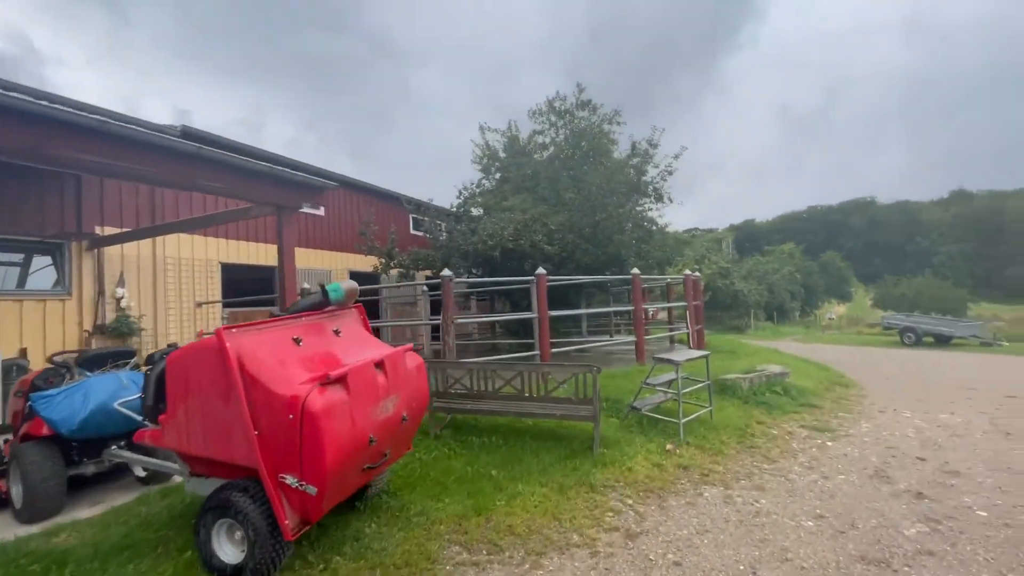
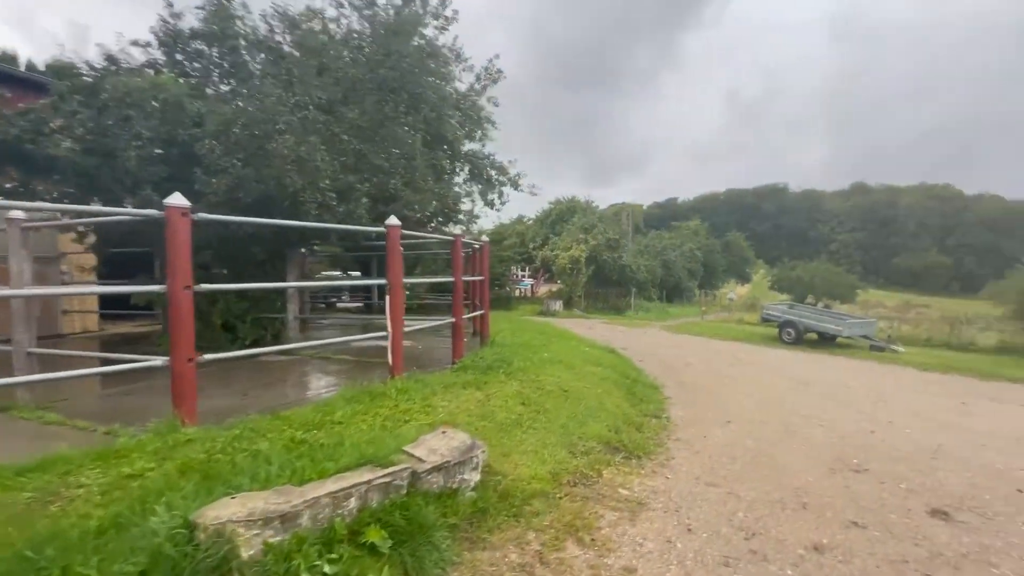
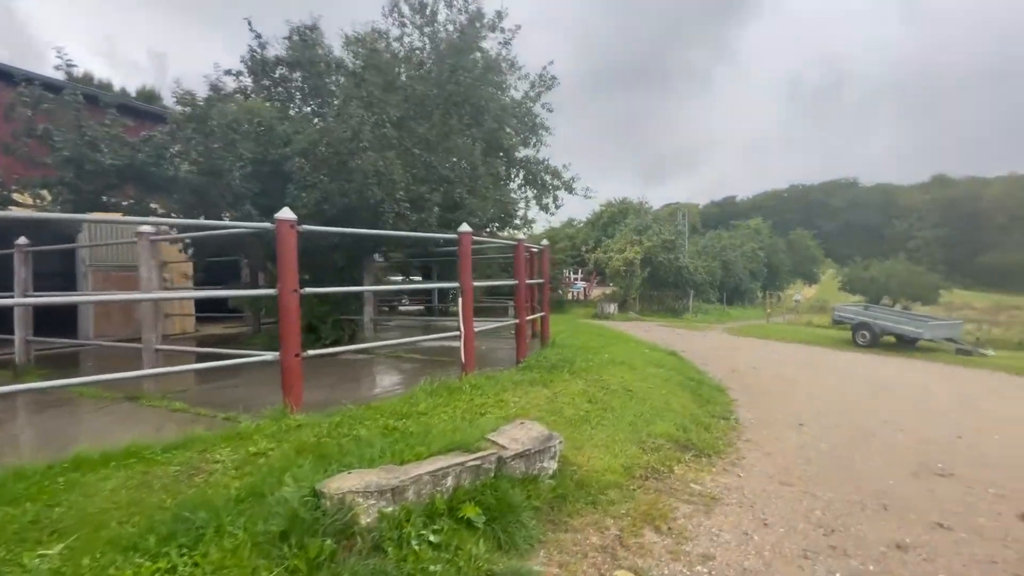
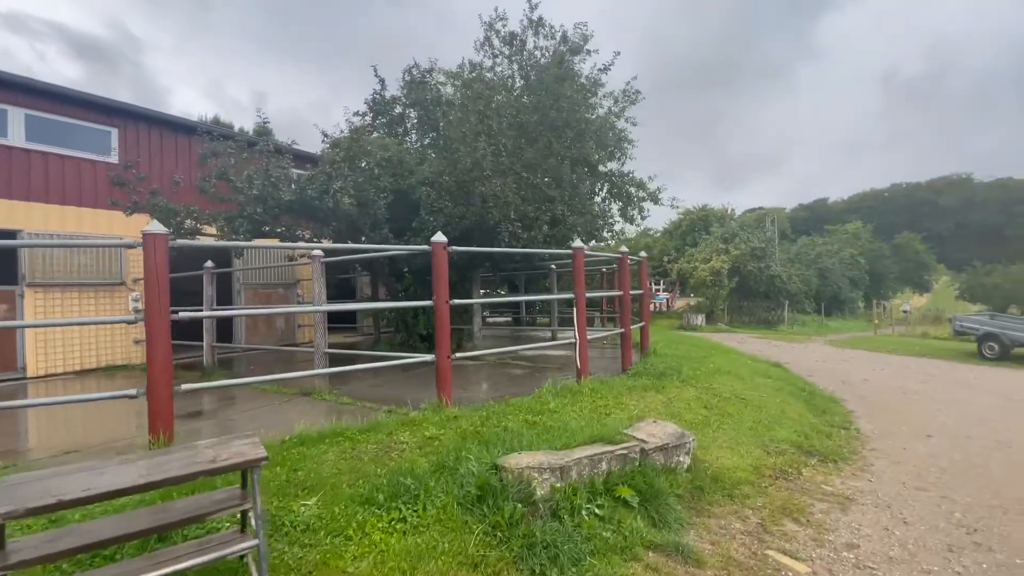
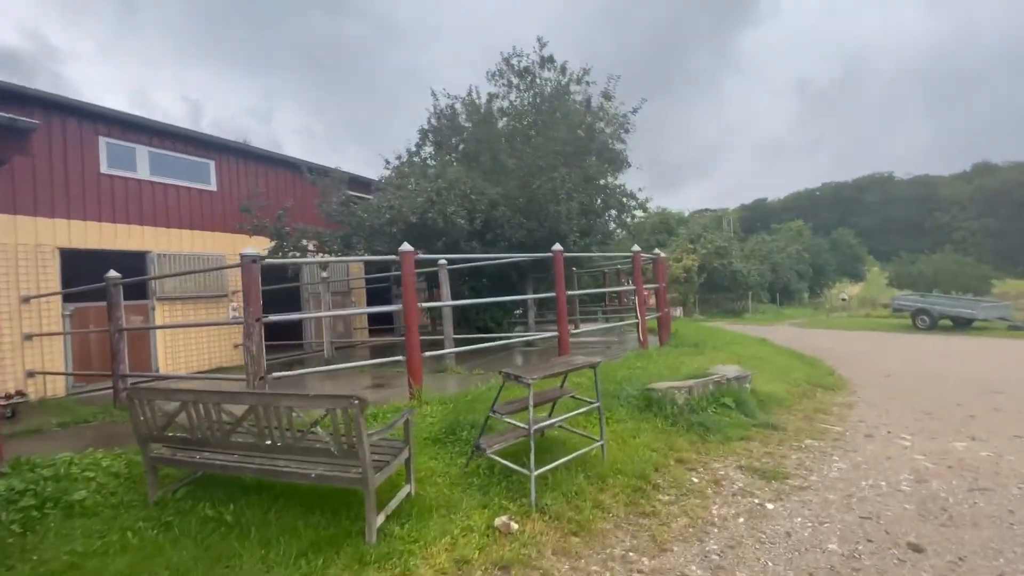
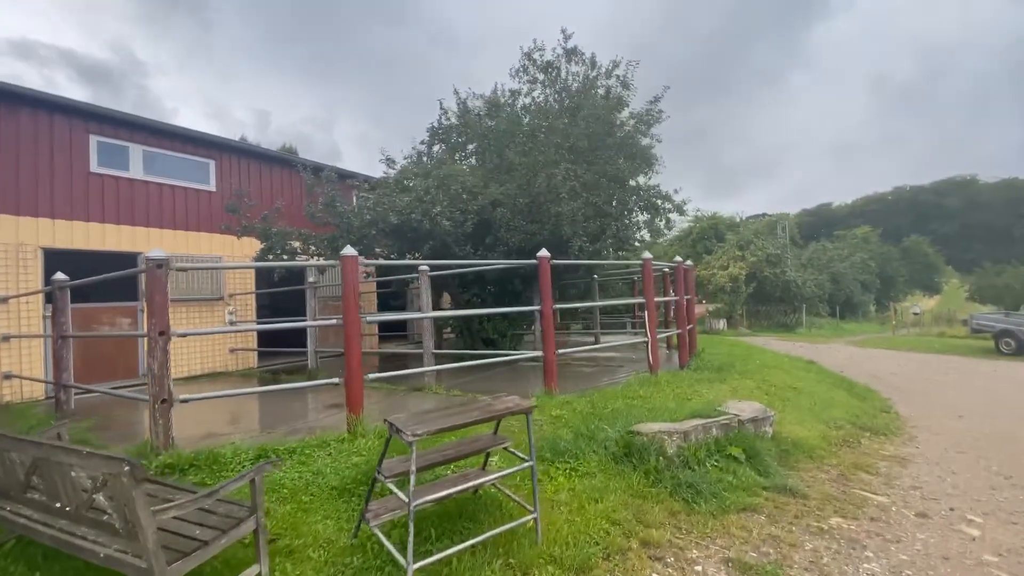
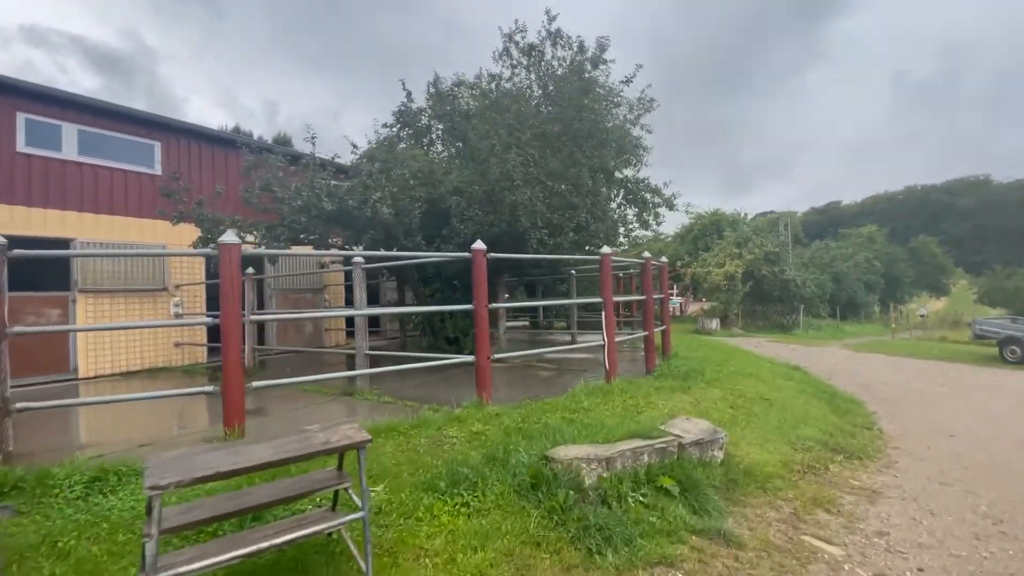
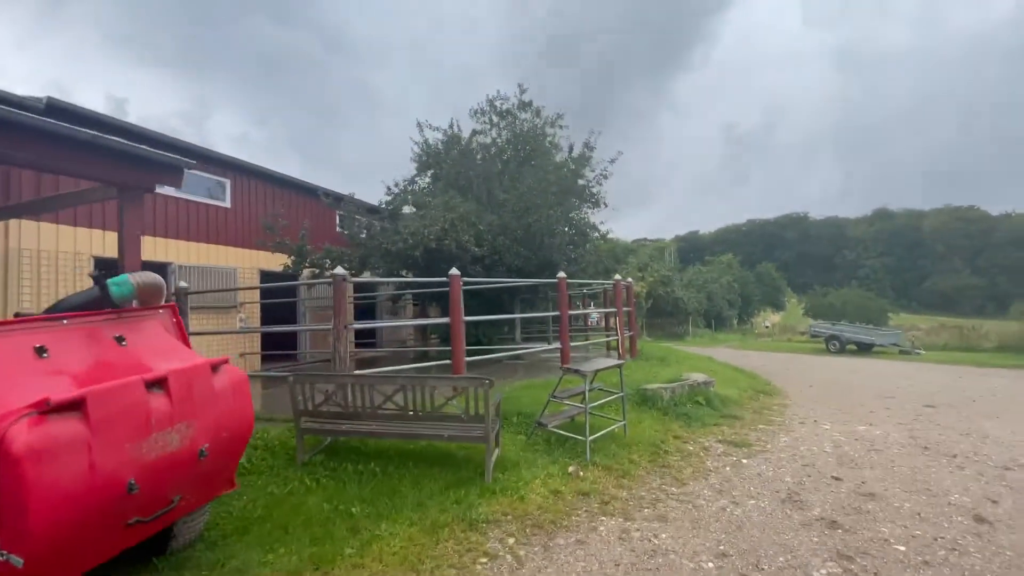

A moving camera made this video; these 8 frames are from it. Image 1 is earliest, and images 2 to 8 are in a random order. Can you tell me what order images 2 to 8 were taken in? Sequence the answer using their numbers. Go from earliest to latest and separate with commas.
8, 5, 6, 7, 4, 3, 2
